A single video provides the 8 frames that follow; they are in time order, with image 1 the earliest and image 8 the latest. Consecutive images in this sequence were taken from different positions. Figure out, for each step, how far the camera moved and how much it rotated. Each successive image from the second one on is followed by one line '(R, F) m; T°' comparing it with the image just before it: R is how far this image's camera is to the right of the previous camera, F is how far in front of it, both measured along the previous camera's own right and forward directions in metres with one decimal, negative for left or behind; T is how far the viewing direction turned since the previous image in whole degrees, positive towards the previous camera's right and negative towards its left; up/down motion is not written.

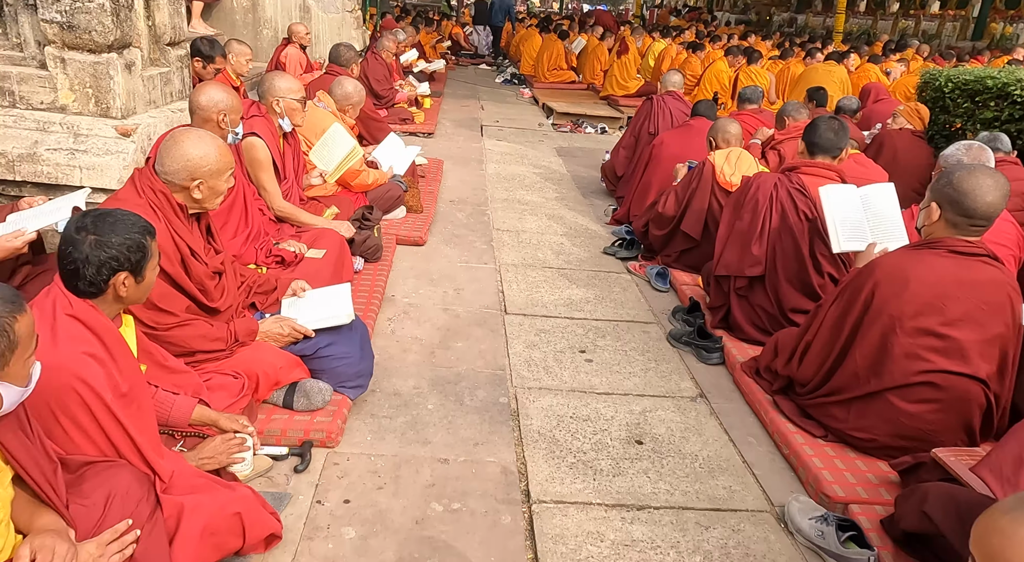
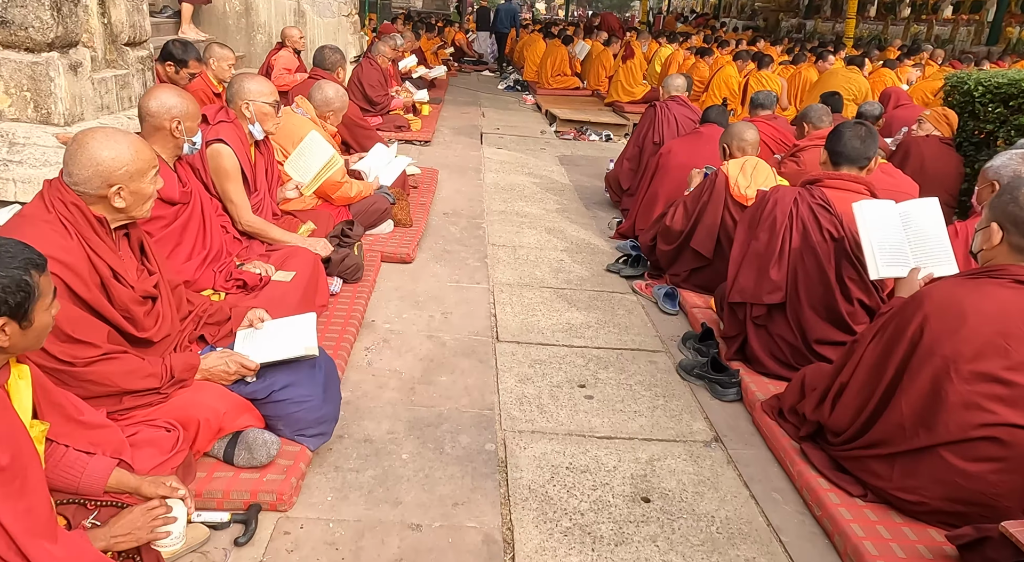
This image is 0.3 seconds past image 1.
(+0.1, +0.4) m; 0°
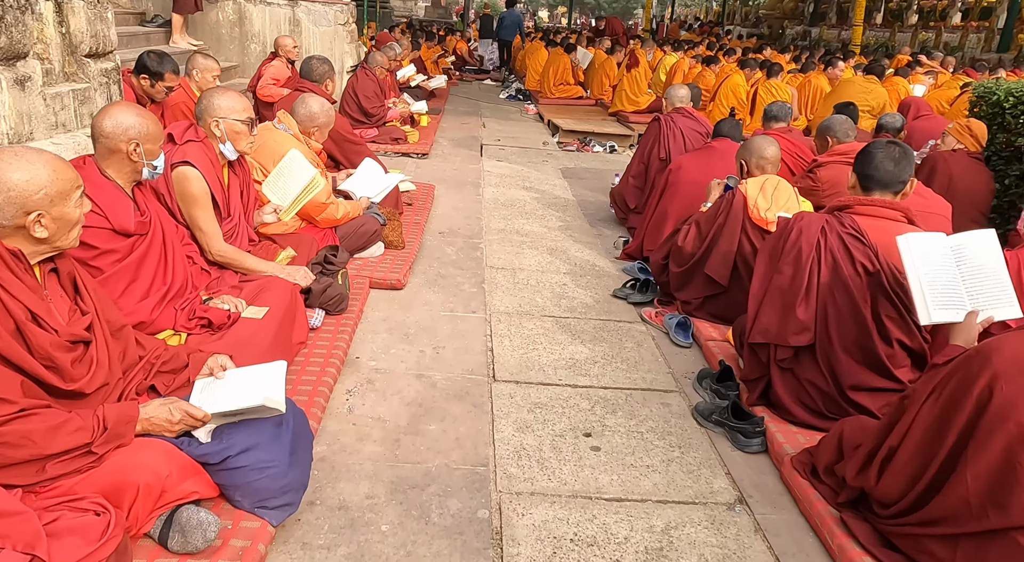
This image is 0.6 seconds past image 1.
(0.0, +0.3) m; 0°
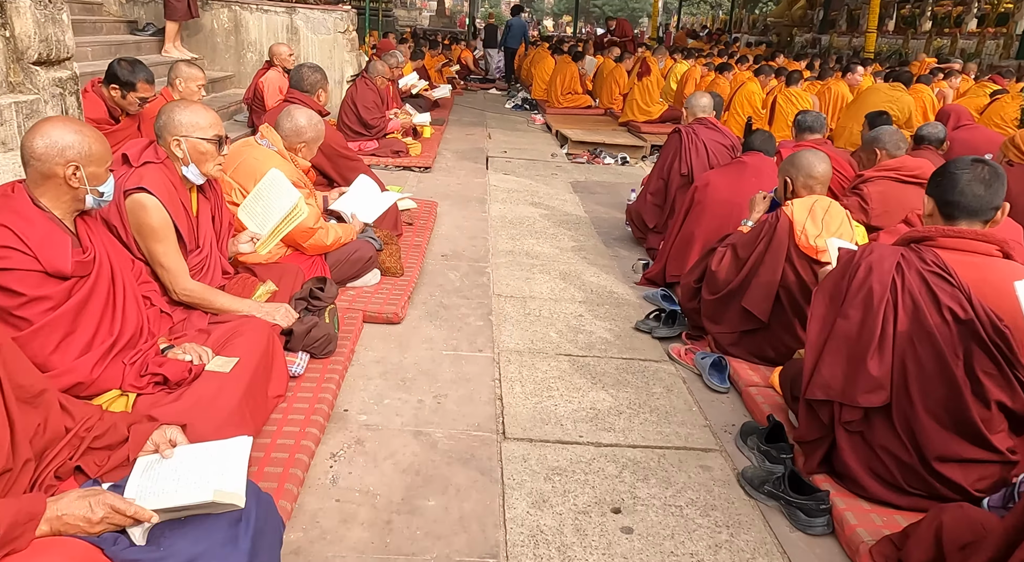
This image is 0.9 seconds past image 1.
(0.0, +0.4) m; 0°
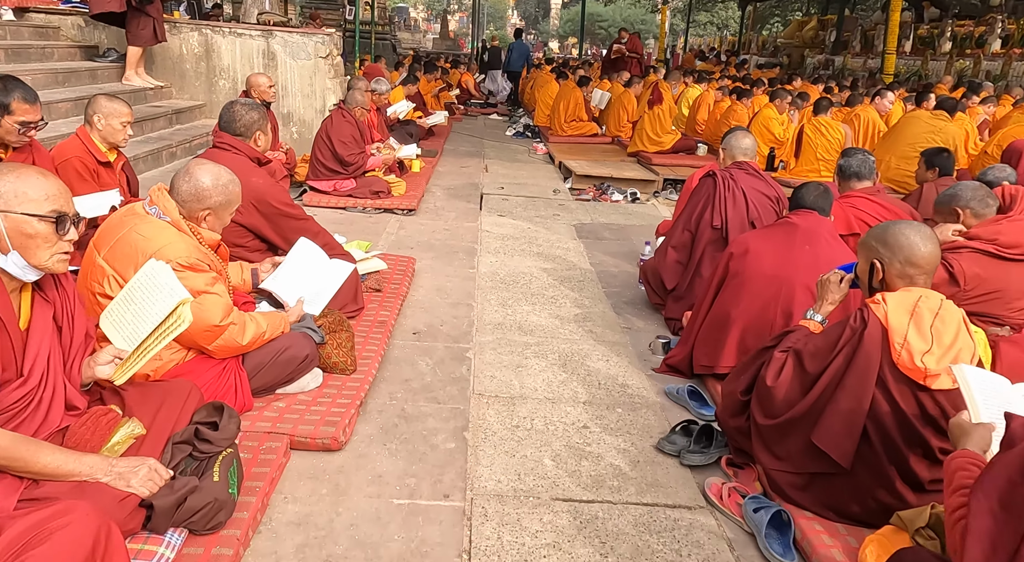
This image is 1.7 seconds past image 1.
(+0.1, +0.9) m; -1°
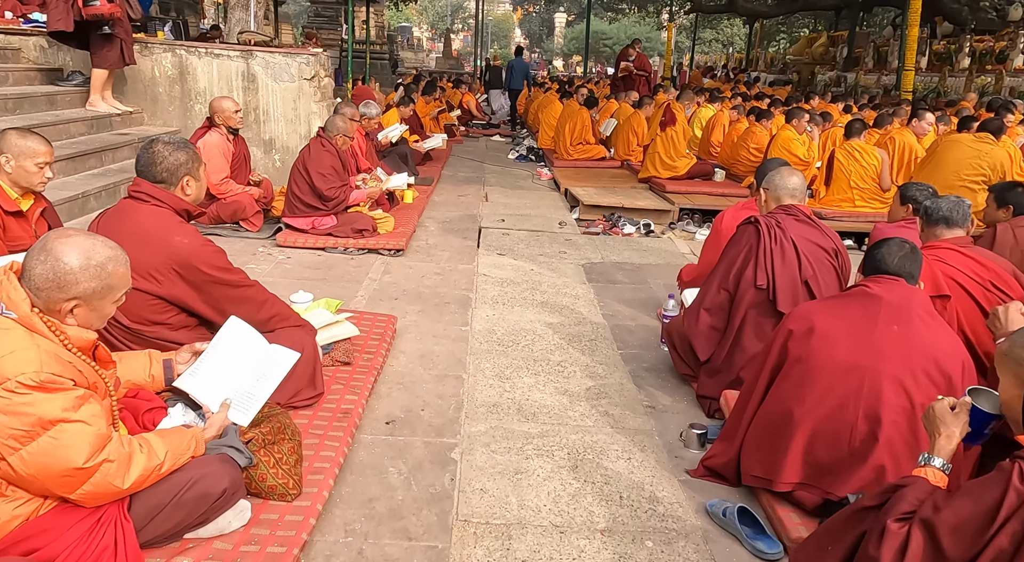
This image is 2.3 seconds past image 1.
(0.0, +0.7) m; 0°
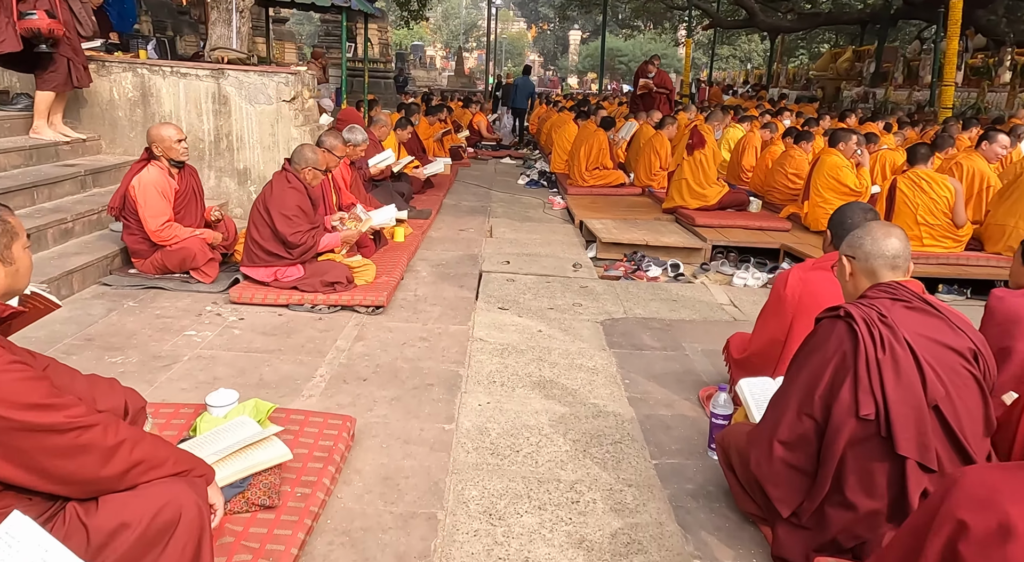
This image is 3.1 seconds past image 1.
(+0.1, +1.0) m; -1°
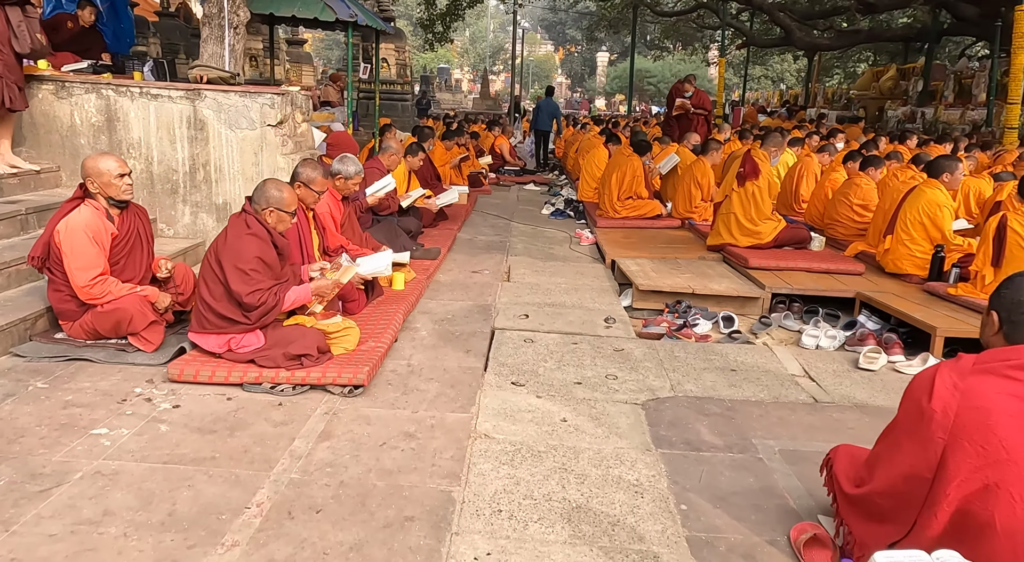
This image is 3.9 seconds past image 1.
(+0.1, +1.0) m; -2°
